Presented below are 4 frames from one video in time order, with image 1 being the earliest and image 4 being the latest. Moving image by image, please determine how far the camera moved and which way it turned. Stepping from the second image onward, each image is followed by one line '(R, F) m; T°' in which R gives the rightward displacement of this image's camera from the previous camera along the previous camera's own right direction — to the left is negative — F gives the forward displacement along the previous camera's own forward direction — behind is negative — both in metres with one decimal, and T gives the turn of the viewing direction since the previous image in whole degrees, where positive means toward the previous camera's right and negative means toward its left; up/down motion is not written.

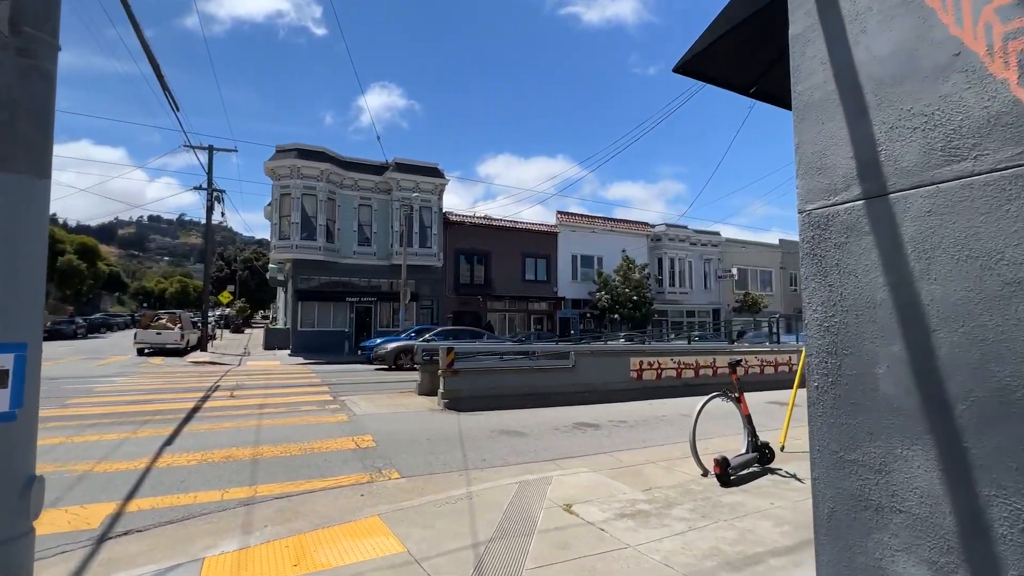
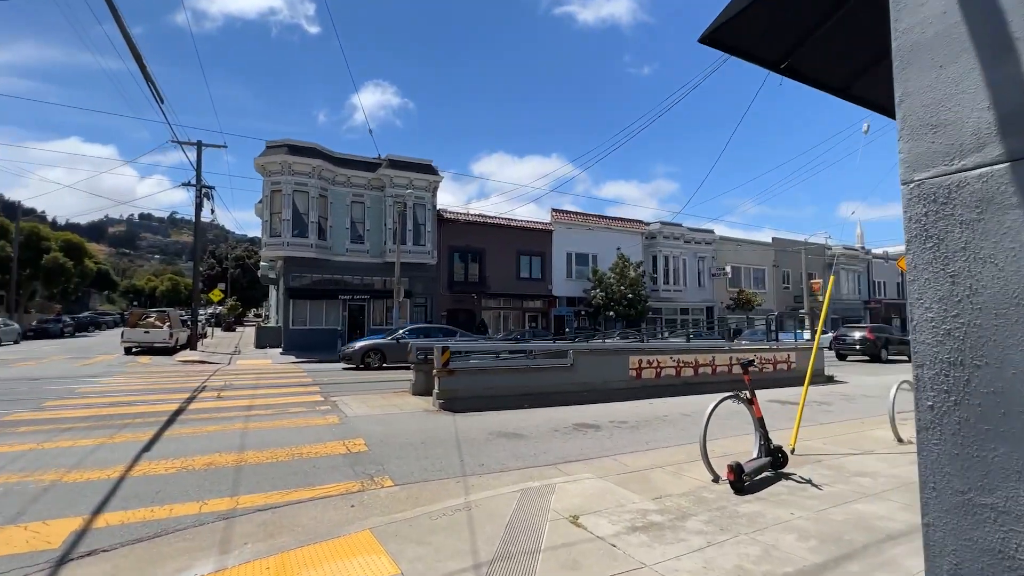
(-0.1, +0.3) m; +1°
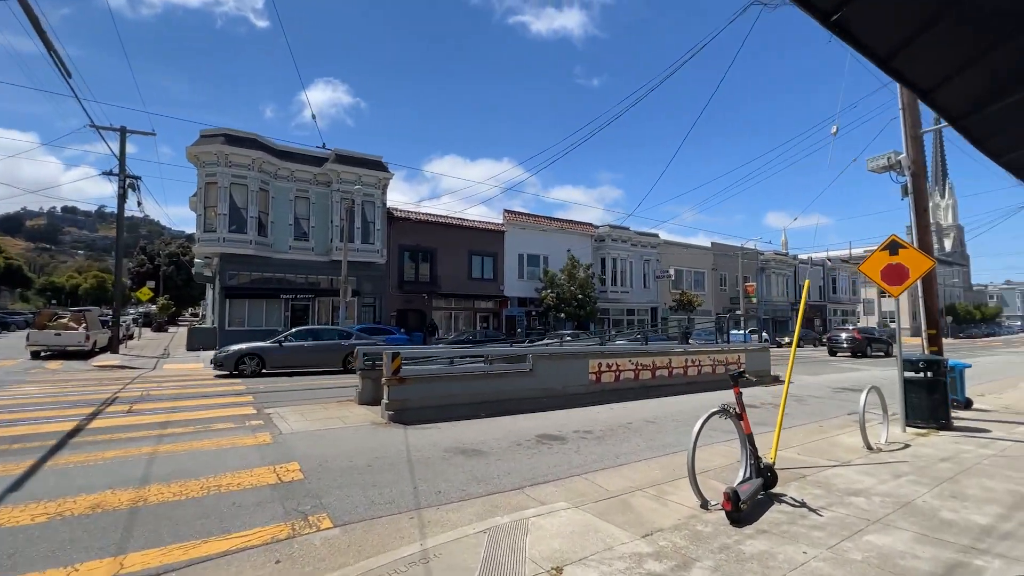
(-0.1, +0.8) m; +6°
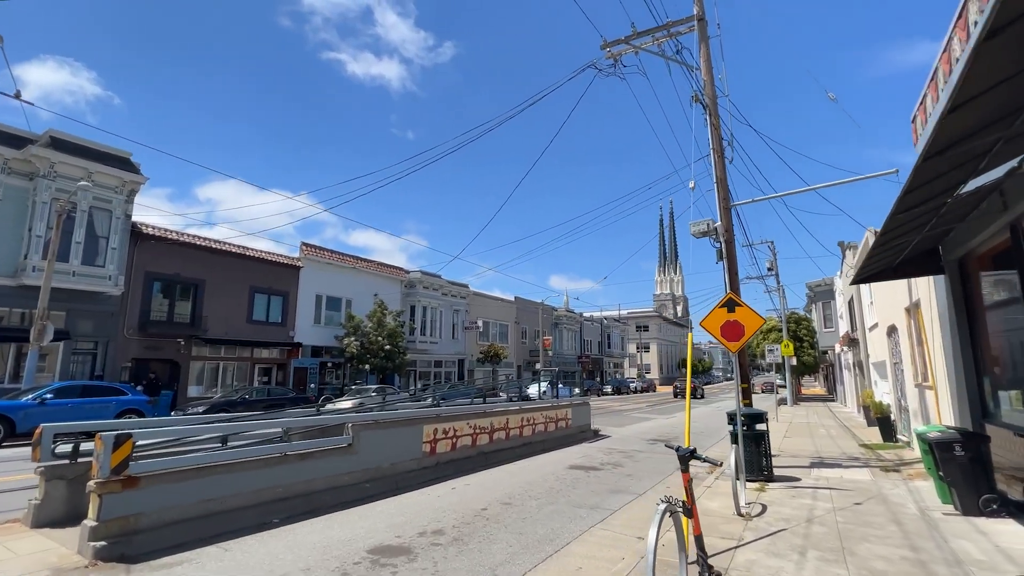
(-0.5, +2.4) m; +23°
